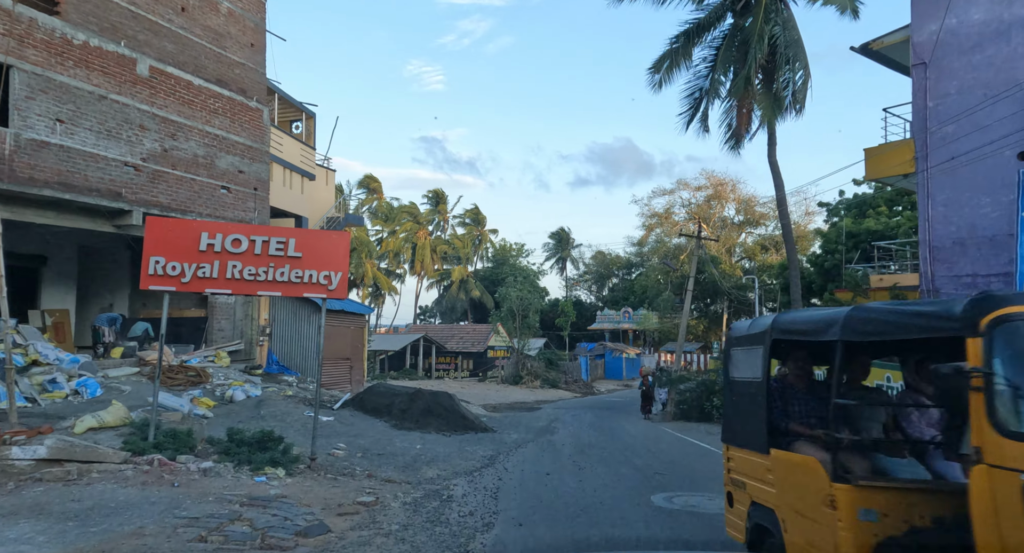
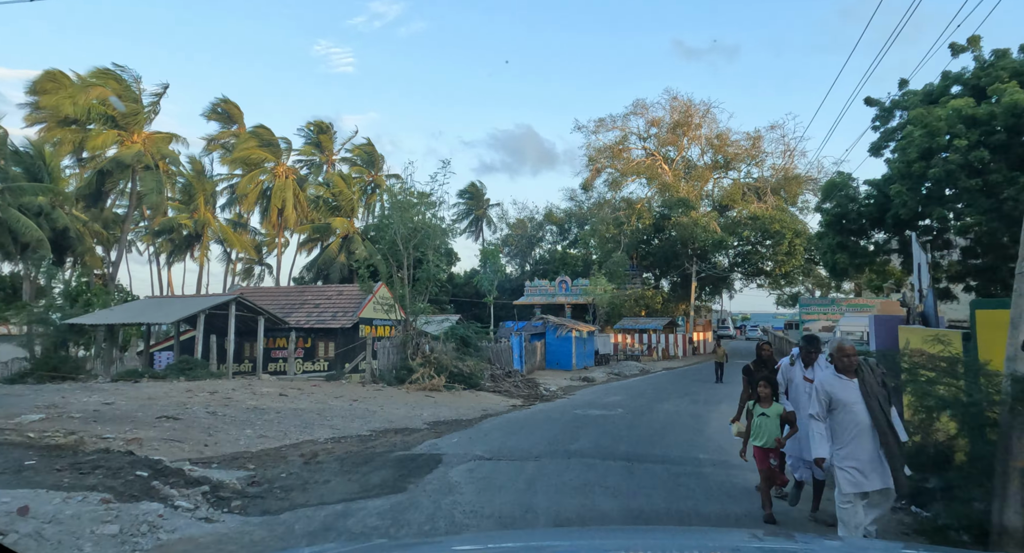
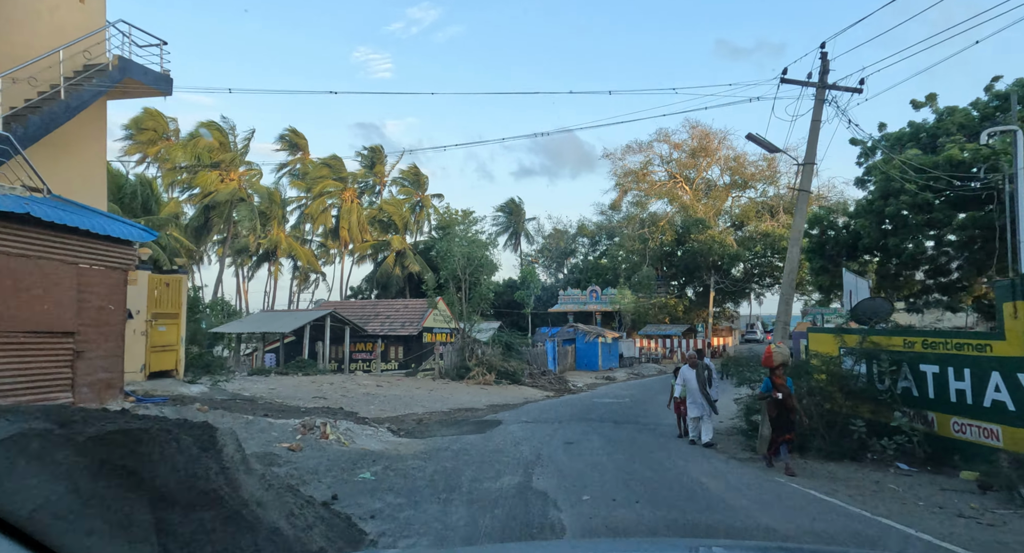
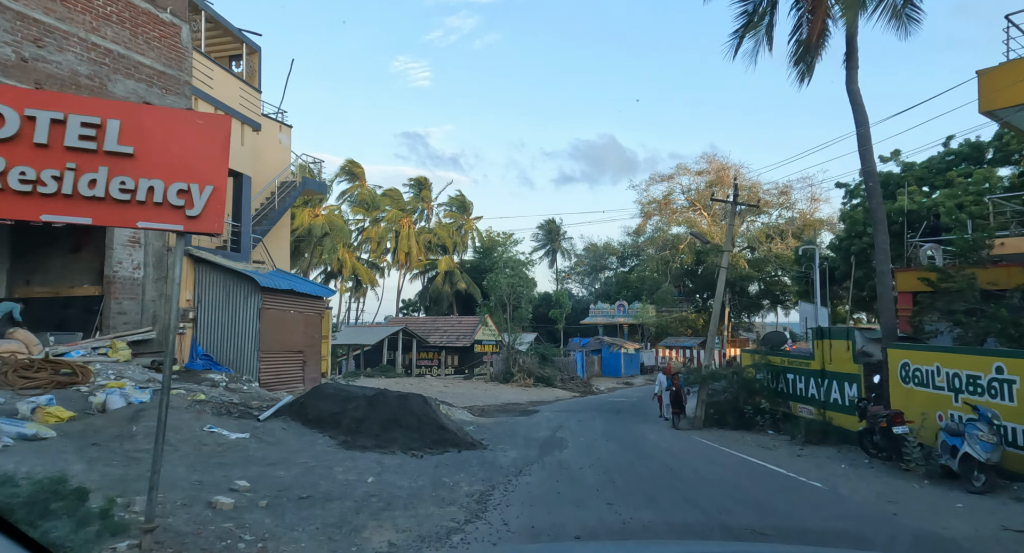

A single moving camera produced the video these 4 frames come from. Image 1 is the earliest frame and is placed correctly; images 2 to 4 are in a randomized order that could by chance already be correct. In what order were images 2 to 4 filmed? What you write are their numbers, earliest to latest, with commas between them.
4, 3, 2
